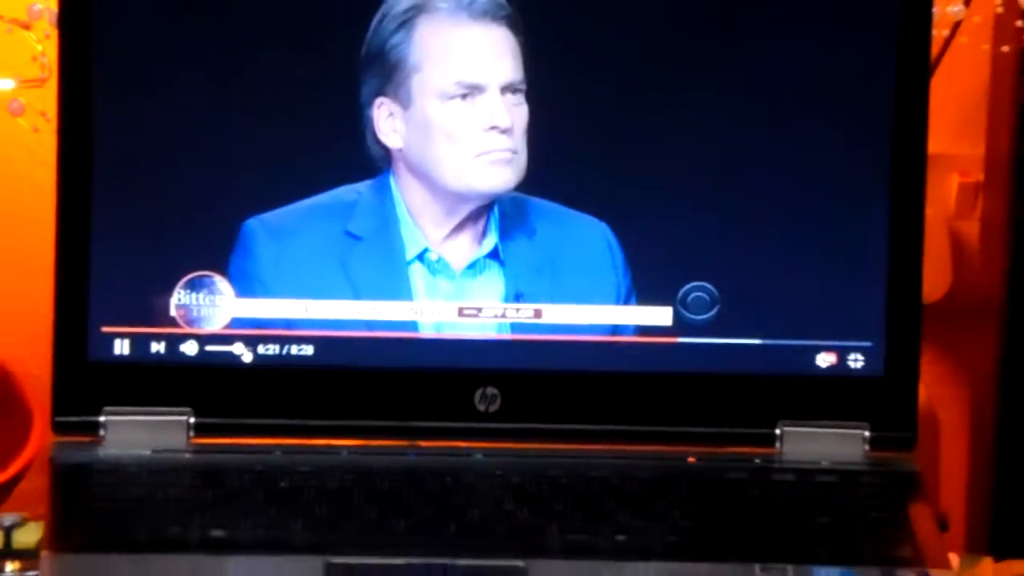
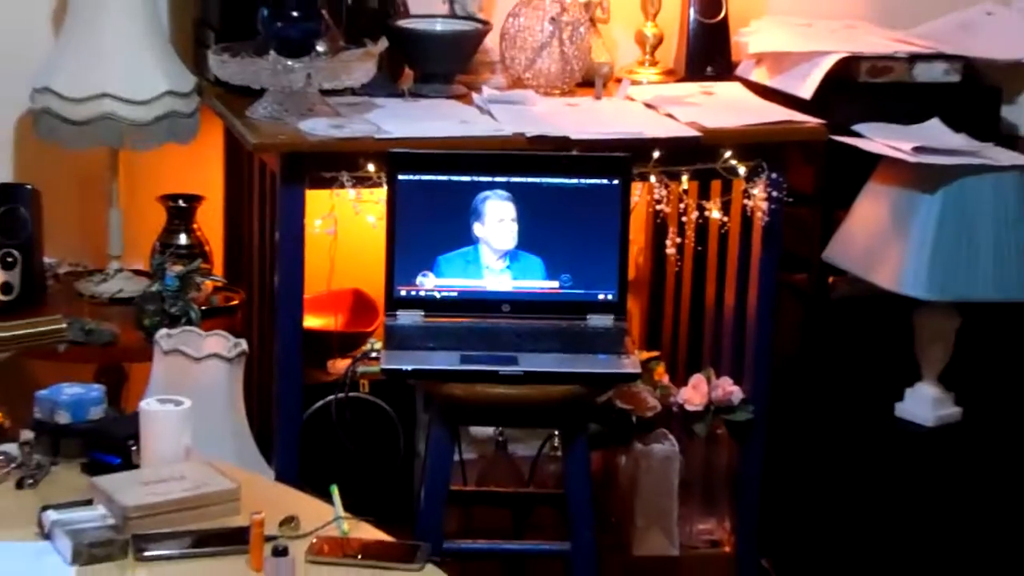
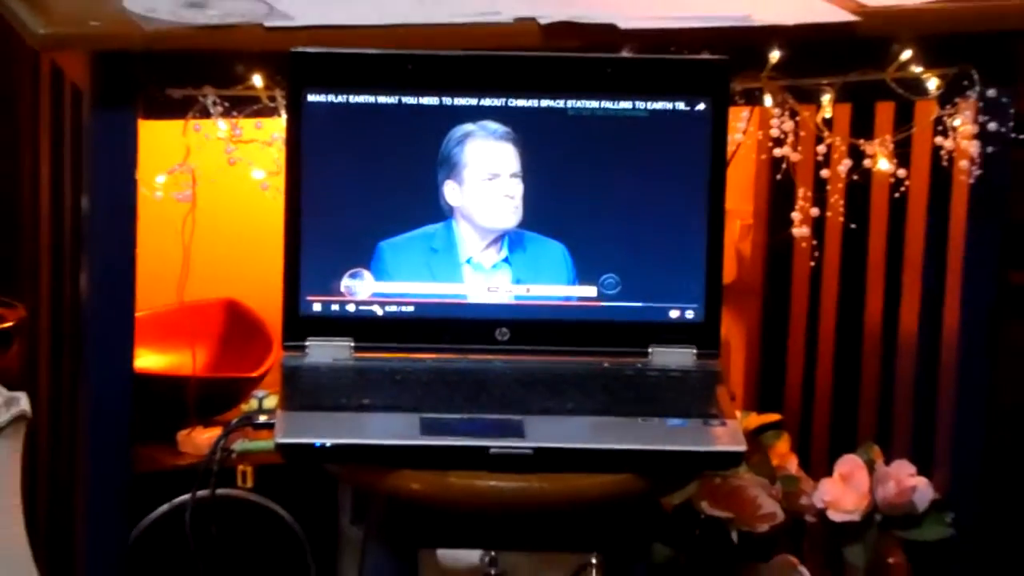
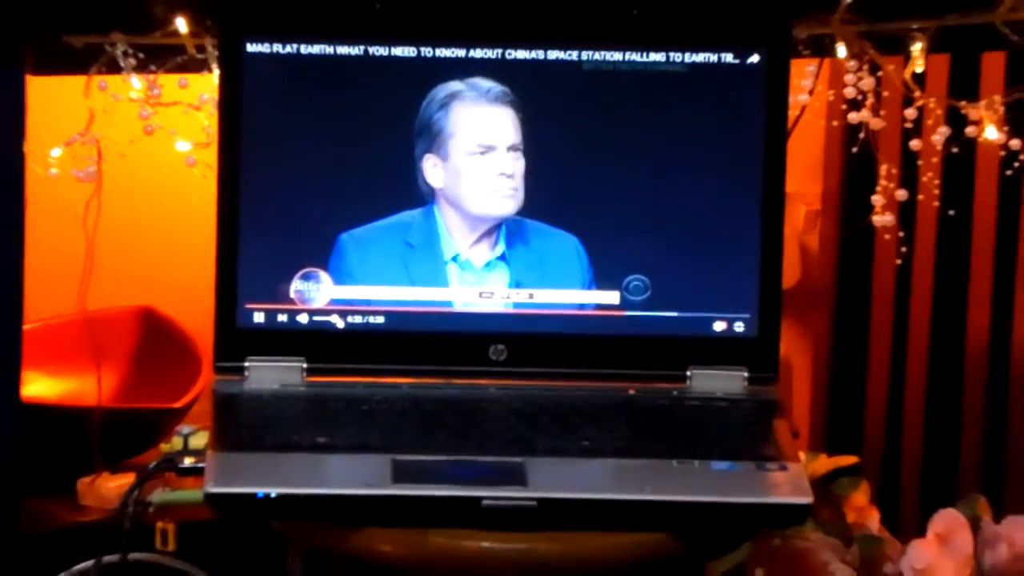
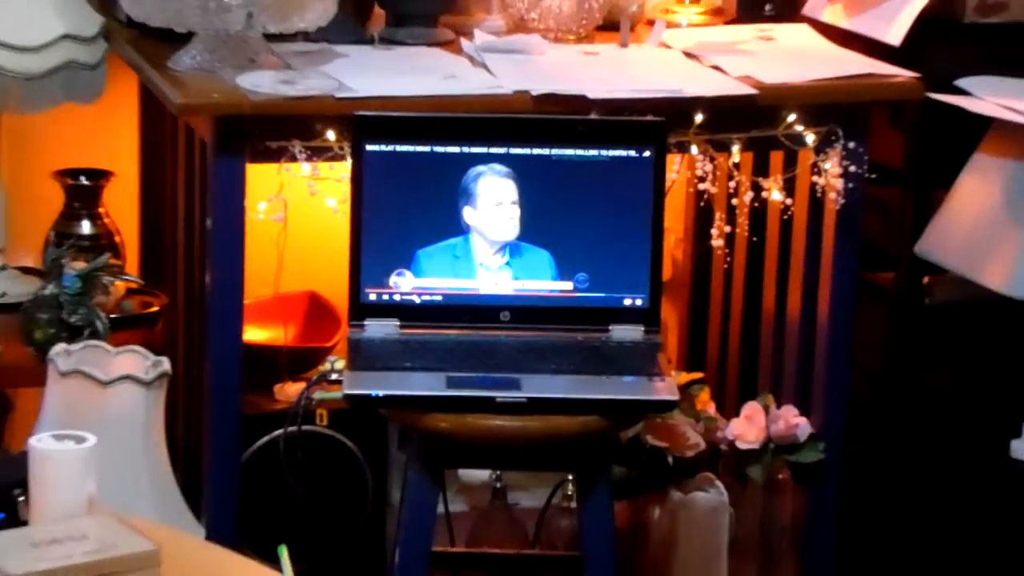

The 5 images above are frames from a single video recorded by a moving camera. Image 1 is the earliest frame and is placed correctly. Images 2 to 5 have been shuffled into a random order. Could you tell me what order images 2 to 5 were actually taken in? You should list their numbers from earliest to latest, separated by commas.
4, 3, 5, 2
